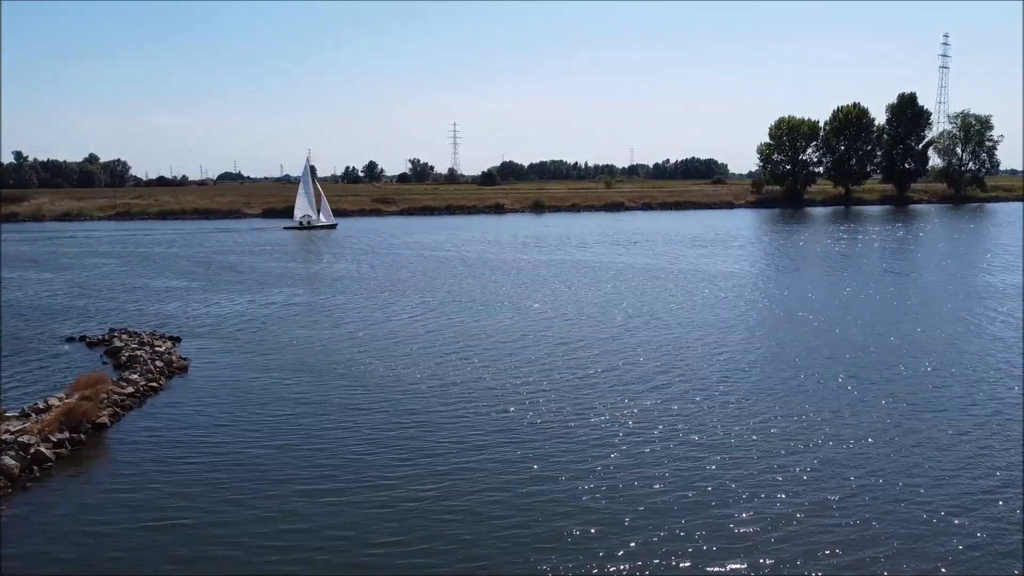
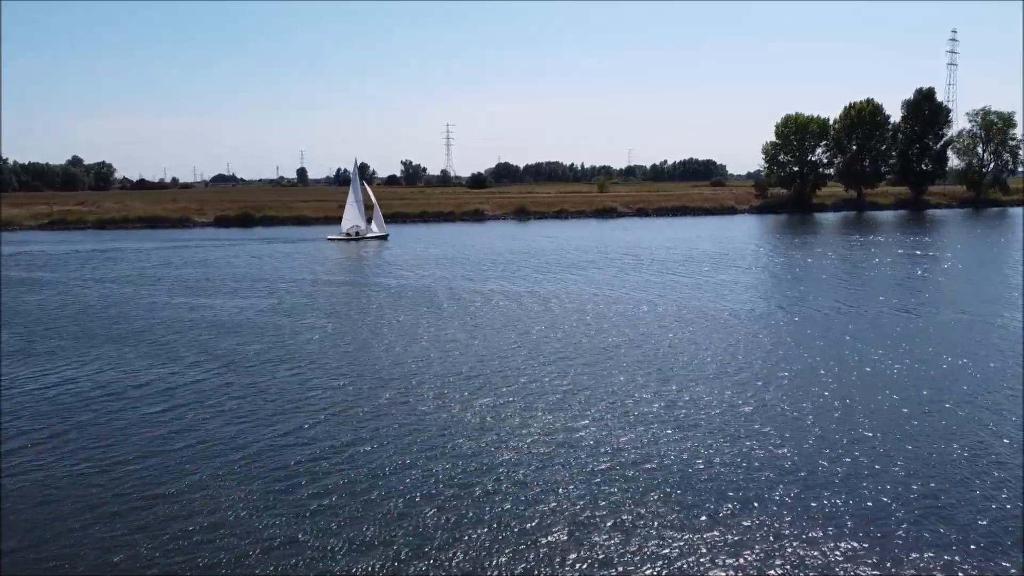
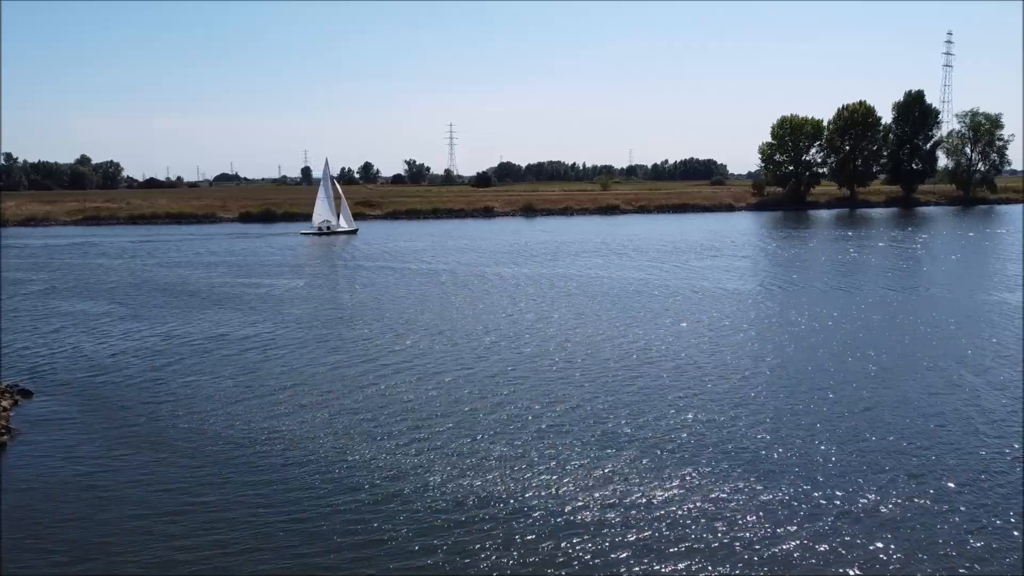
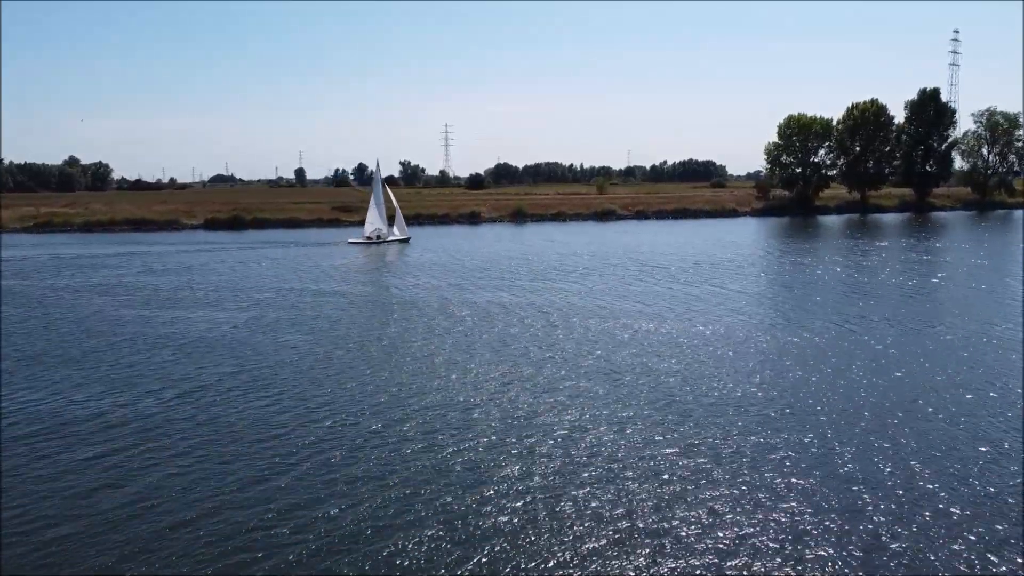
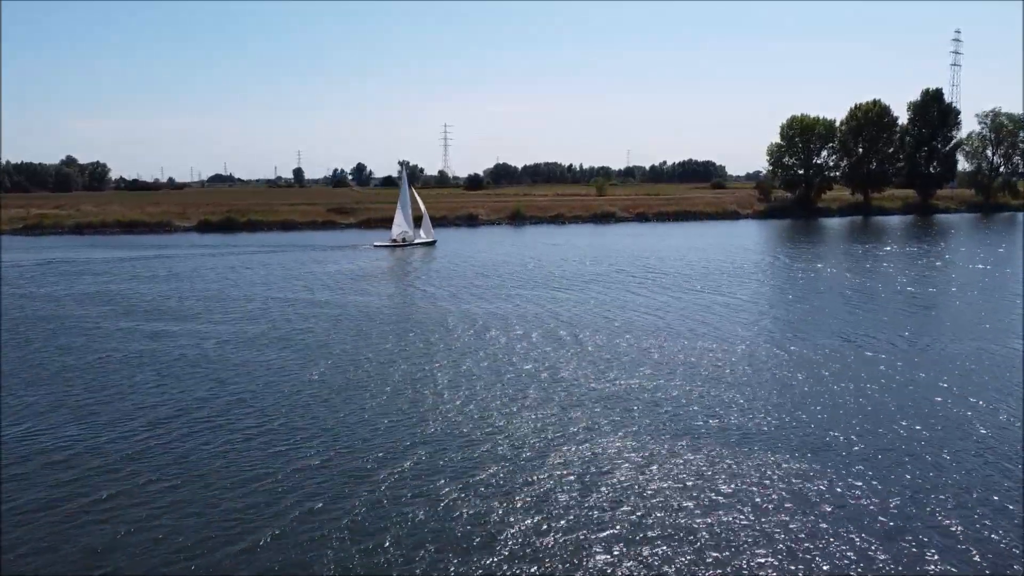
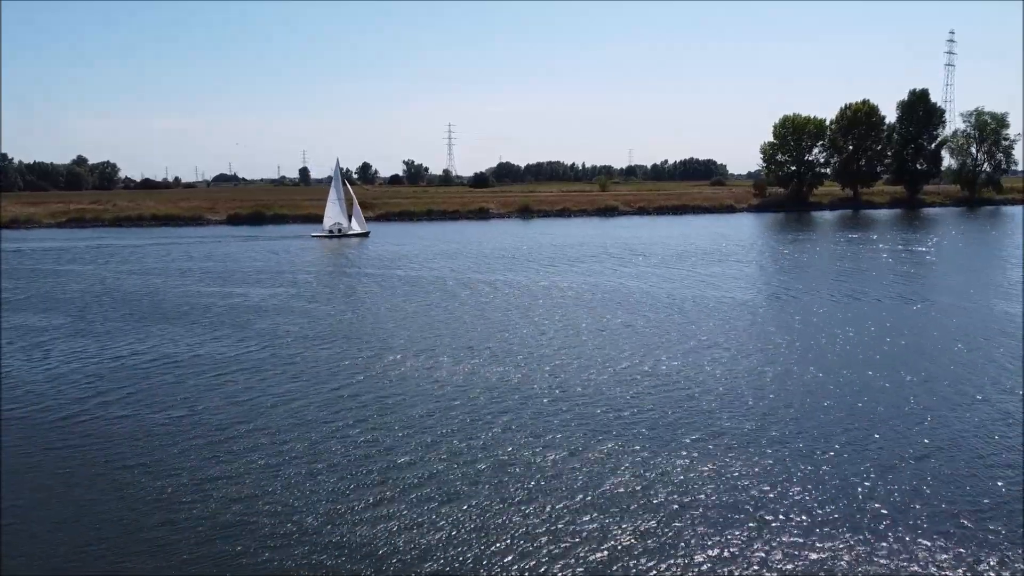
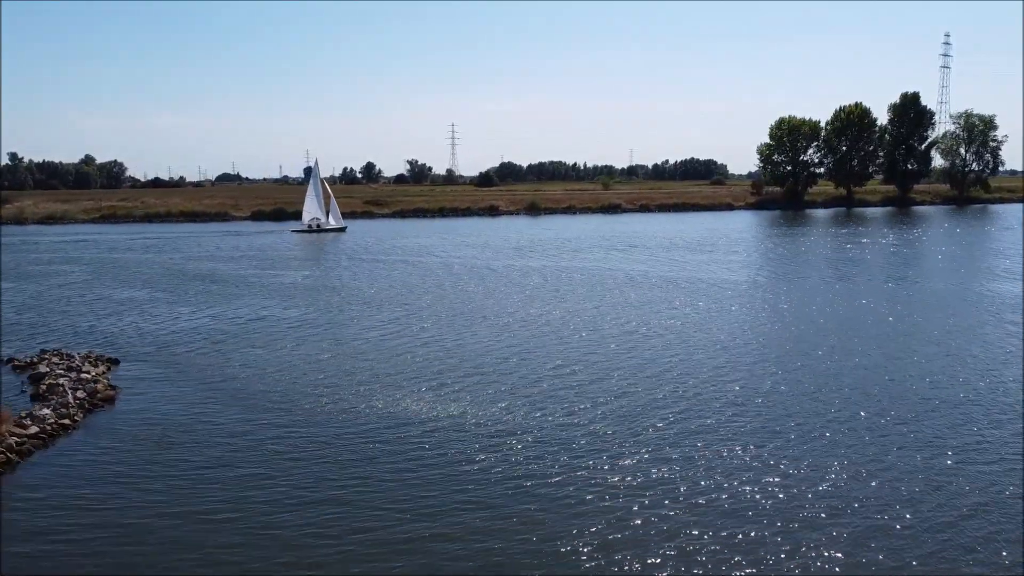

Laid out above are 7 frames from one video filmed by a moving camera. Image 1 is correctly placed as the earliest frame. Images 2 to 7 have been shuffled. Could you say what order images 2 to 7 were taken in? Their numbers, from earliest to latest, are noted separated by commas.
7, 3, 6, 2, 4, 5
